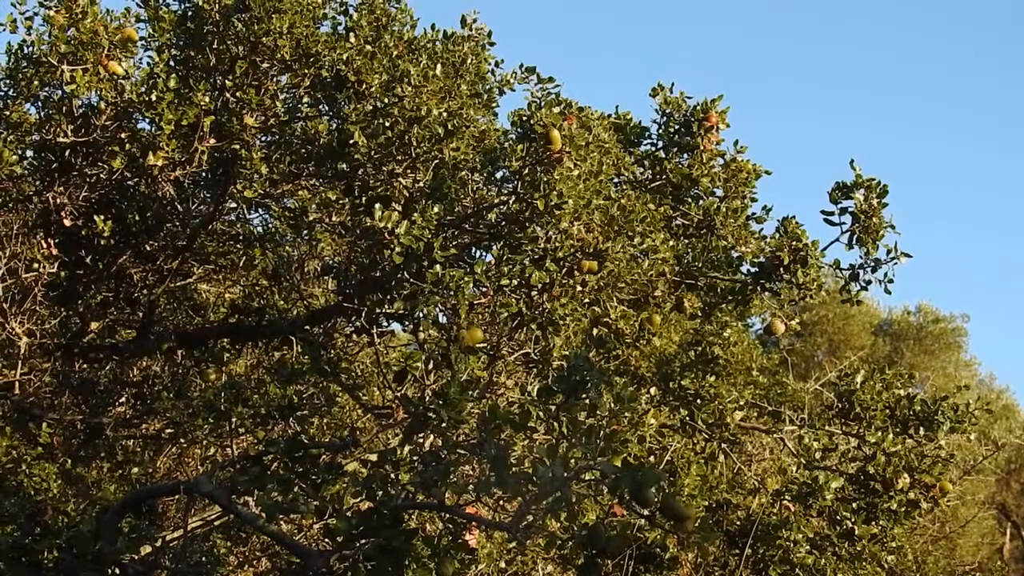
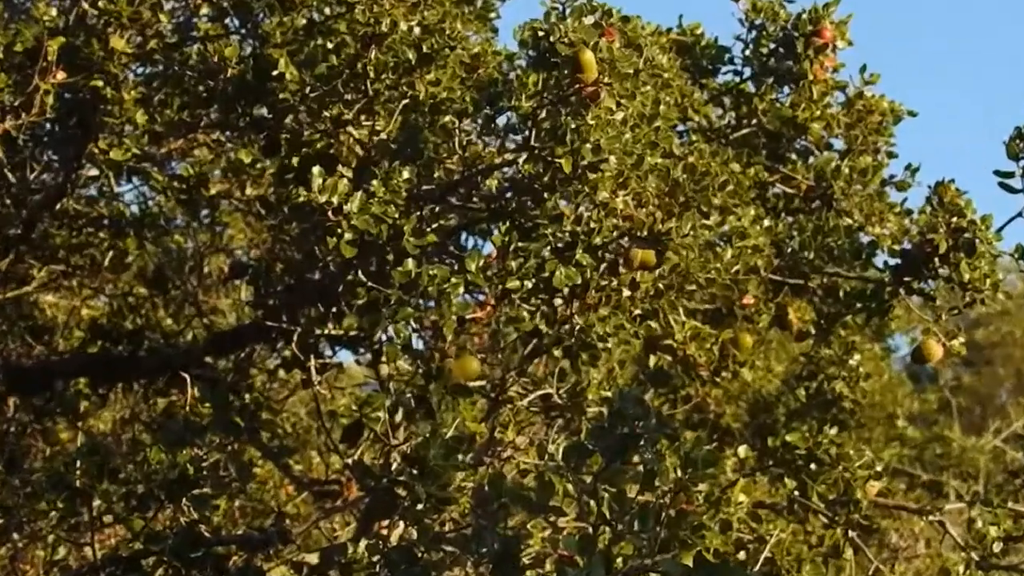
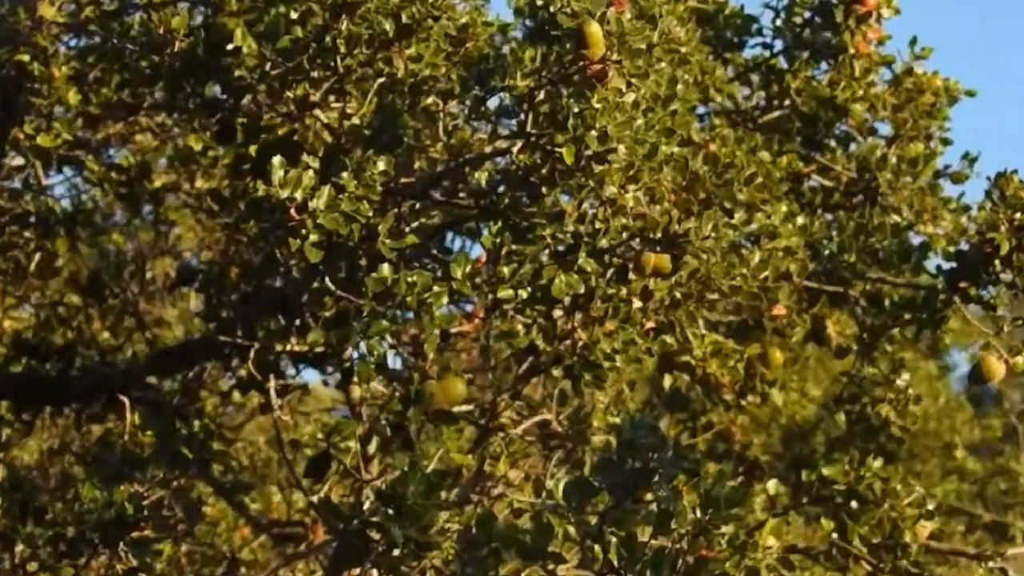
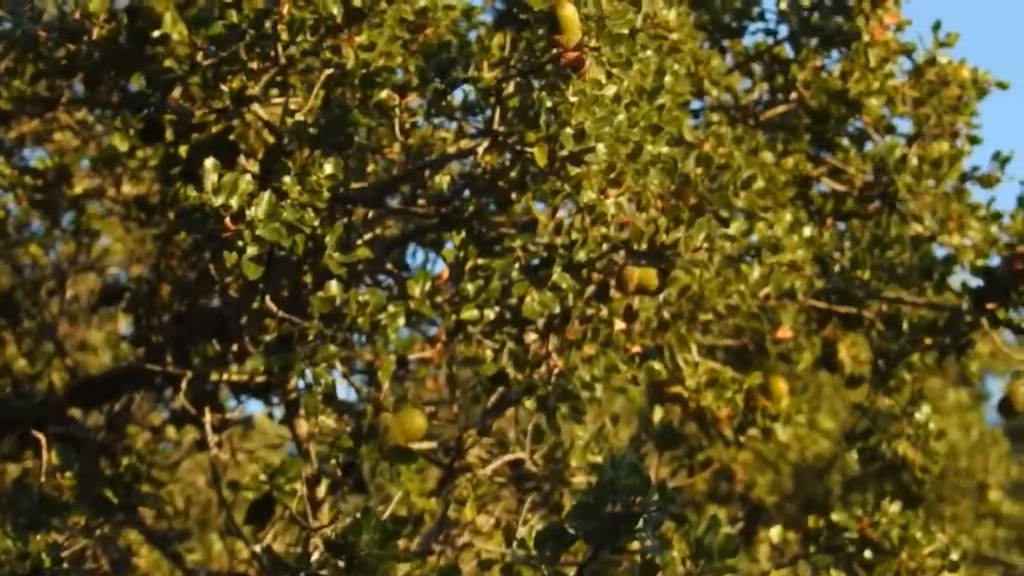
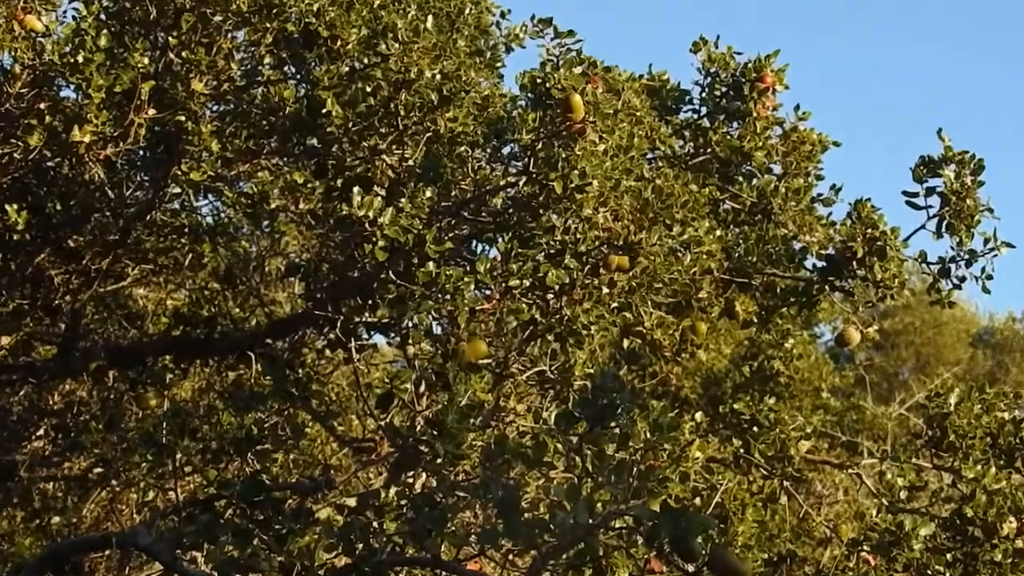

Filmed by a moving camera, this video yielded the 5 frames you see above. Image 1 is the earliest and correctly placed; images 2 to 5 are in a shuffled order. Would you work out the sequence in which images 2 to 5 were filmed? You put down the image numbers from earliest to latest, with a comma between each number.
5, 2, 3, 4
